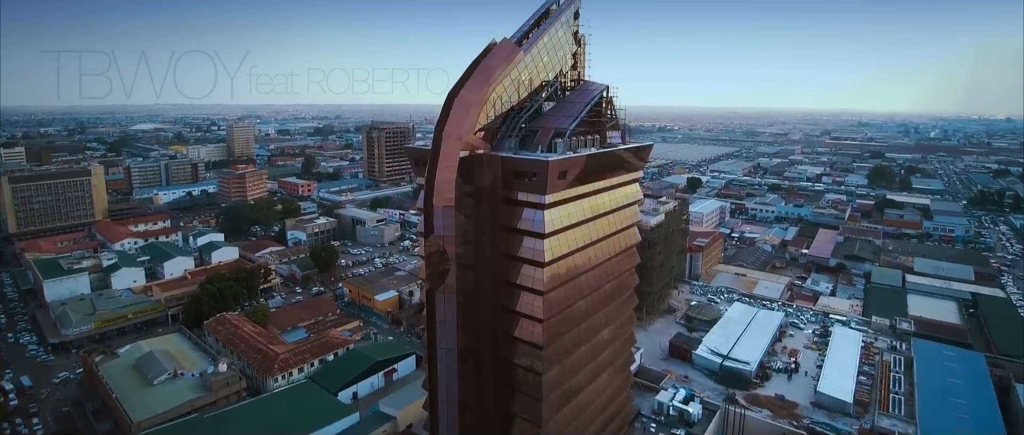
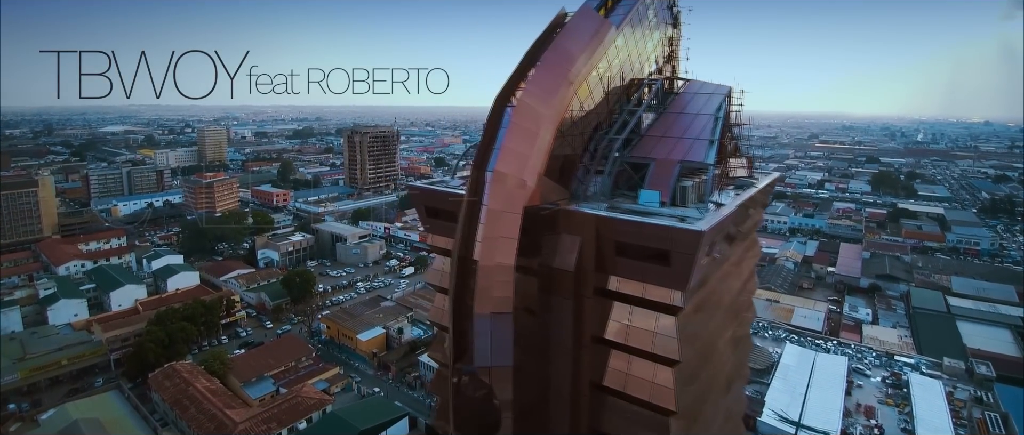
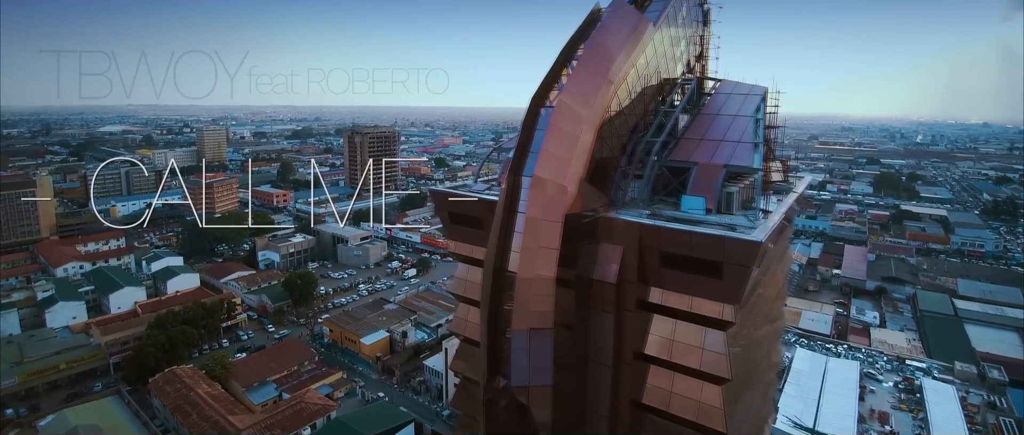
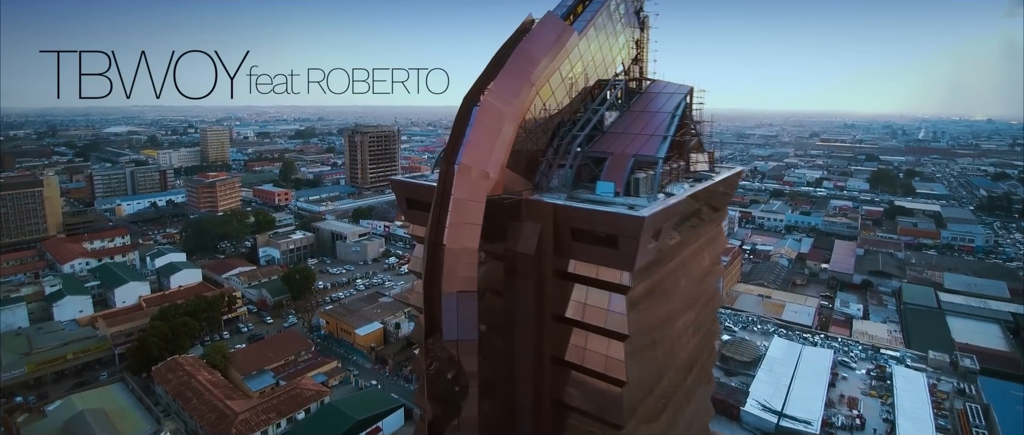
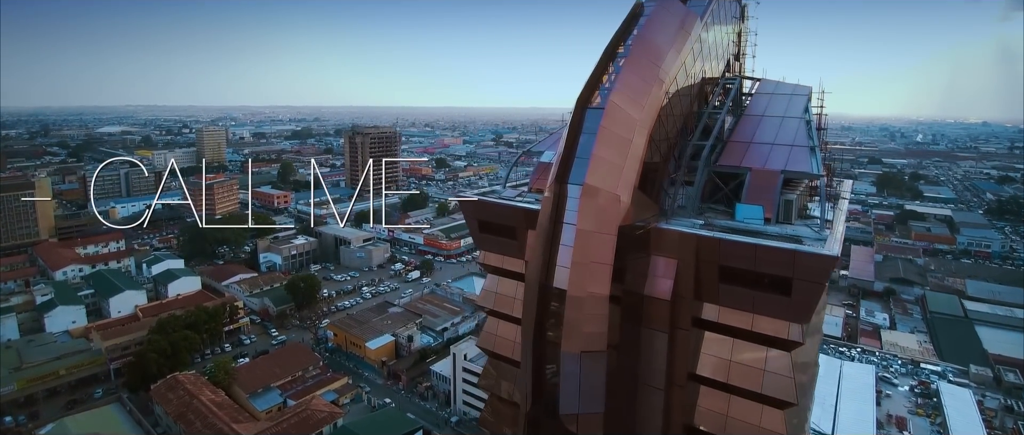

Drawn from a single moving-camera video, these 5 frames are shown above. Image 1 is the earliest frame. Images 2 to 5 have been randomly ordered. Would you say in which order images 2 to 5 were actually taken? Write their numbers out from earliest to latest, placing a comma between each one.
4, 2, 3, 5
